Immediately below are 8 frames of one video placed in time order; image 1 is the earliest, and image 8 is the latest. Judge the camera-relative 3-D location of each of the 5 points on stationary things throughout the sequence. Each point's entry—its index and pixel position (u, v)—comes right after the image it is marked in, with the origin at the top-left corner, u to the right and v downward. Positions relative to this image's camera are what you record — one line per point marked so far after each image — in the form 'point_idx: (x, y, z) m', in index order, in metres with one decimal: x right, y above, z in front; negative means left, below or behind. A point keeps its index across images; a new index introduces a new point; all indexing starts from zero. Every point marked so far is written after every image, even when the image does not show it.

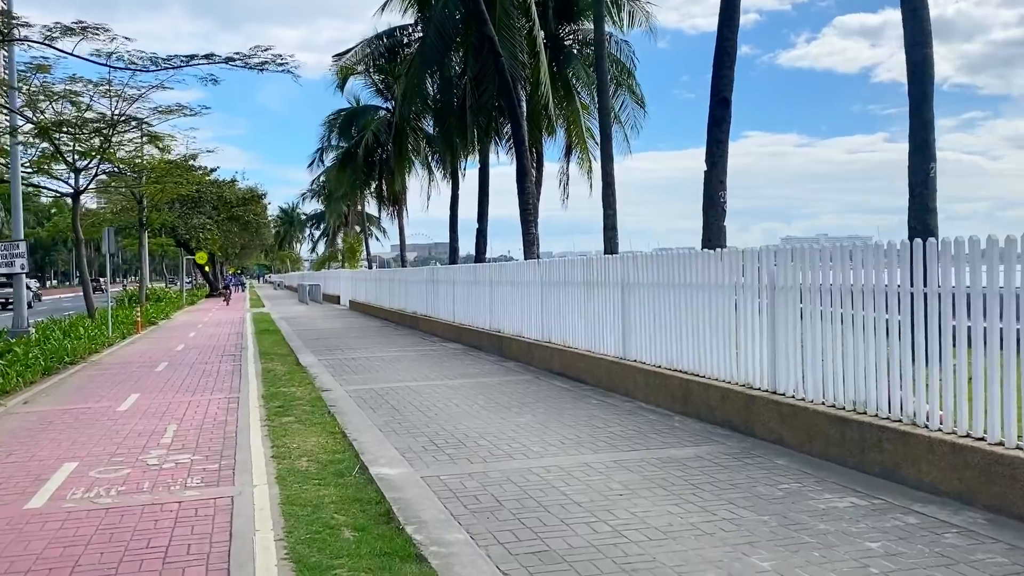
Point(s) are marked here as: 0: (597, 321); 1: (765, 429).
0: (+1.1, -0.4, +11.9) m
1: (+2.1, -1.2, +7.8) m
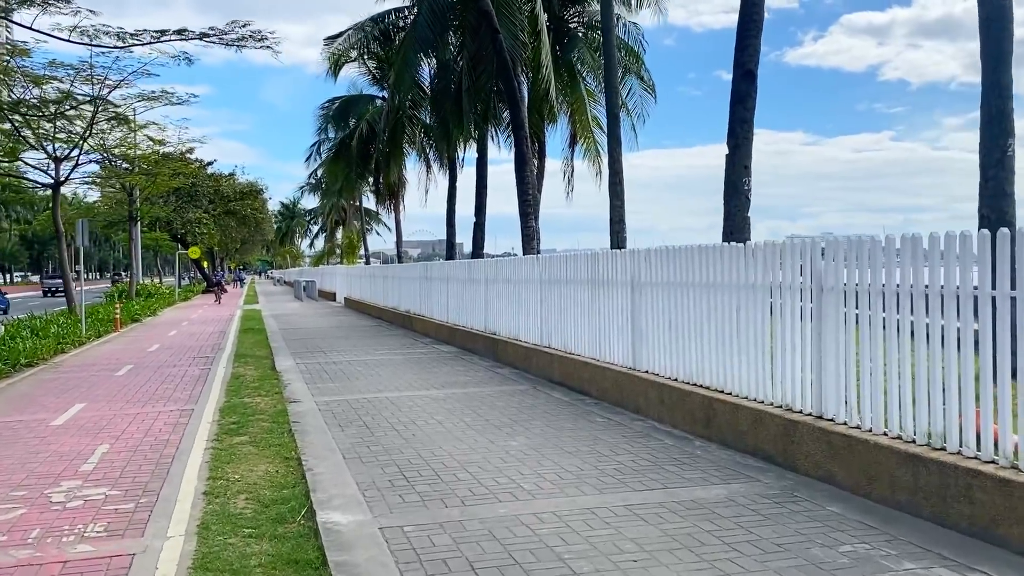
0: (+1.0, -0.4, +10.5) m
1: (+2.1, -1.2, +6.3) m
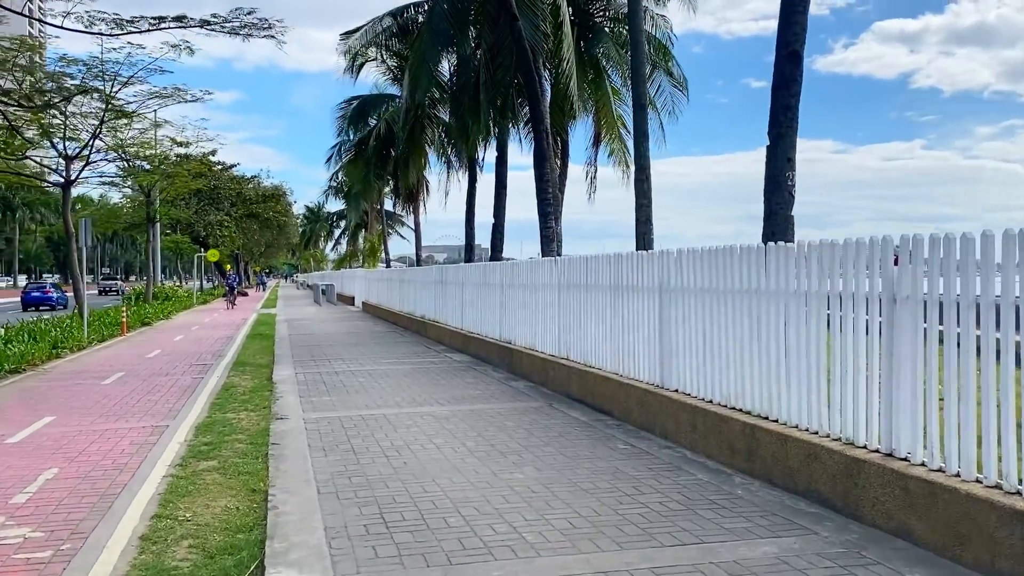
0: (+1.2, -0.5, +9.3) m
1: (+2.1, -1.3, +5.2) m
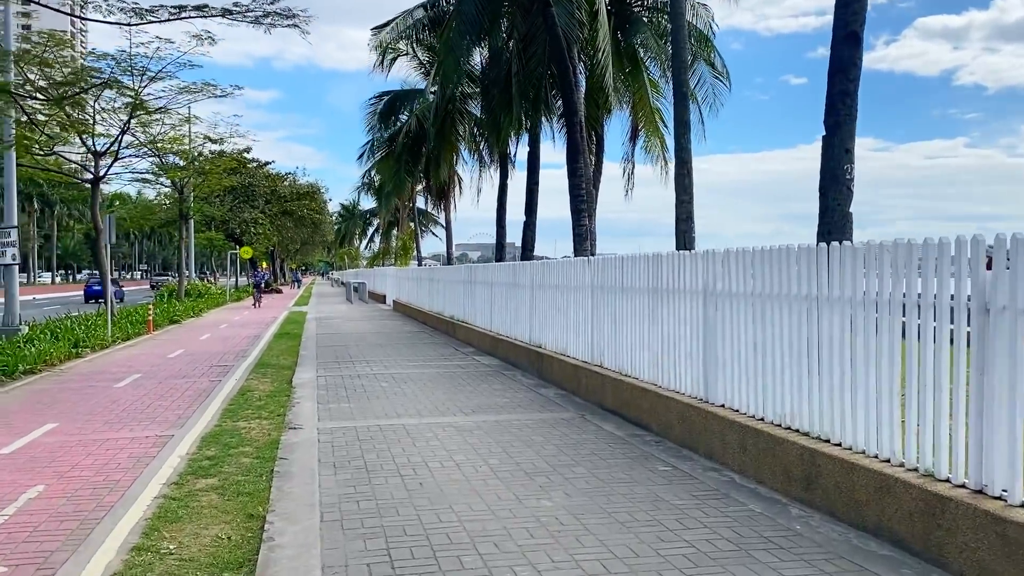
0: (+1.4, -0.5, +8.6) m
1: (+2.2, -1.3, +4.4) m
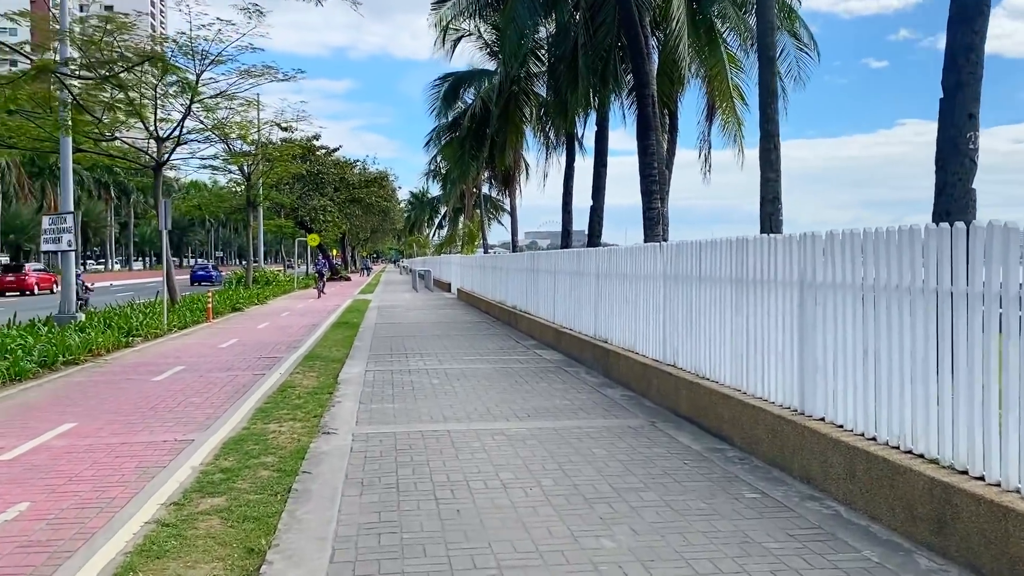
0: (+1.9, -0.4, +7.3) m
1: (+2.3, -1.3, +3.1) m
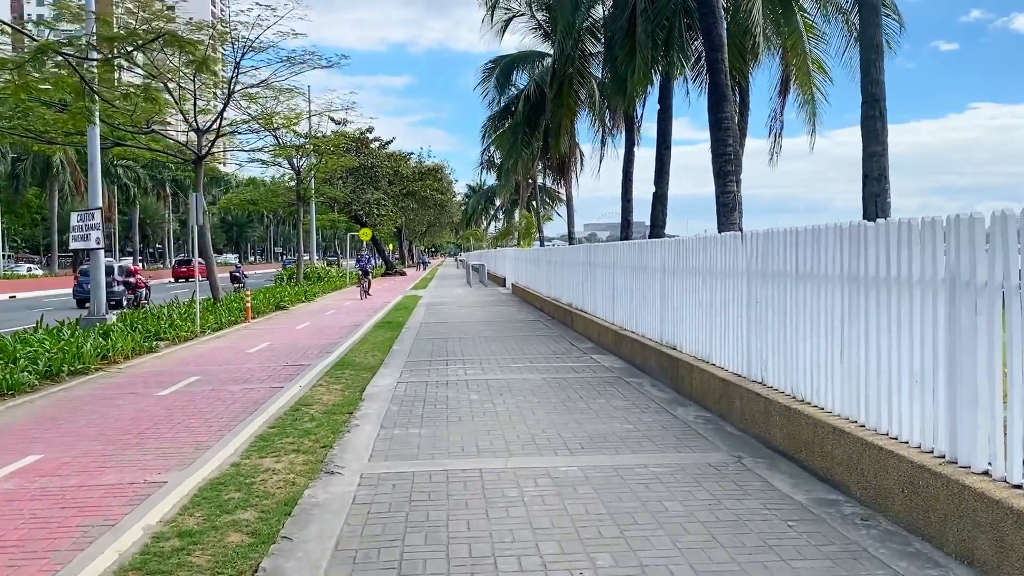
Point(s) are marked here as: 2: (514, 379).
0: (+2.2, -0.4, +5.6) m
1: (+2.3, -1.3, +1.3) m
2: (0.0, -1.1, +10.9) m
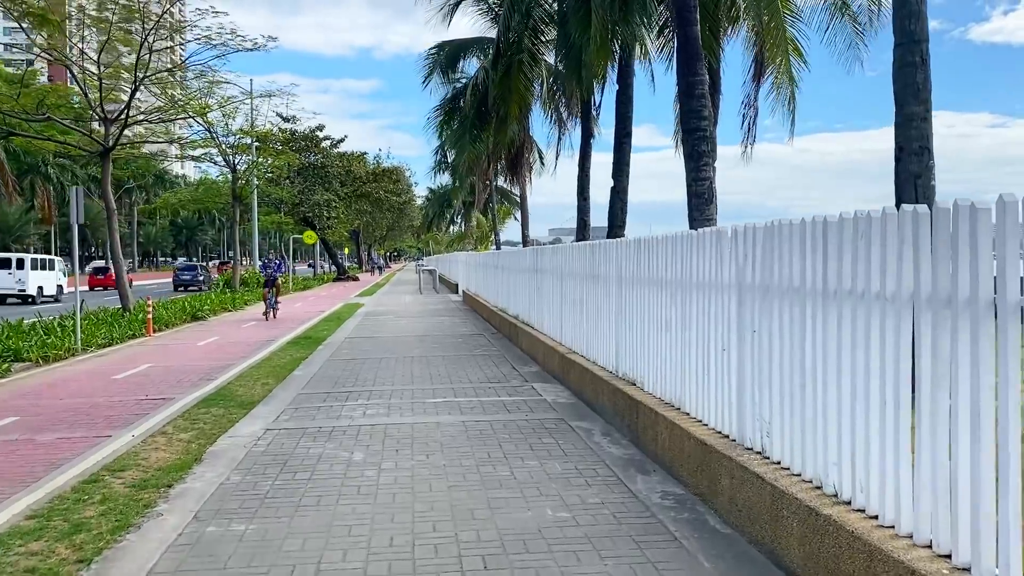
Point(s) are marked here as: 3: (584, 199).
0: (+1.6, -0.5, +3.0) m
1: (+1.9, -1.4, -1.2) m
2: (-0.8, -1.2, +8.3) m
3: (+1.5, +1.8, +18.8) m
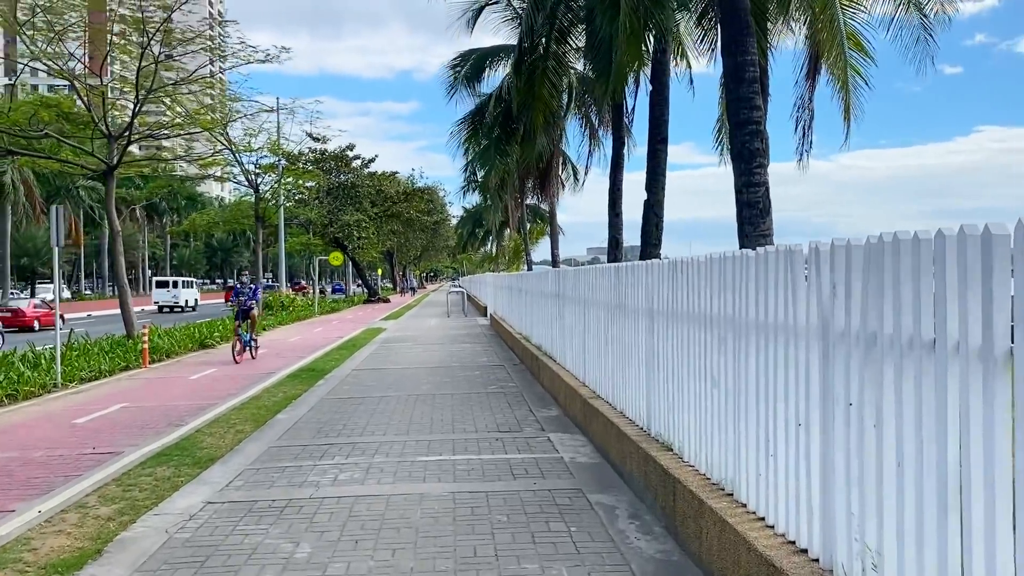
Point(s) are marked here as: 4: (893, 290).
0: (+1.4, -0.7, +1.3) m
1: (+1.5, -1.4, -3.0) m
2: (-0.7, -1.5, +6.6) m
3: (+1.9, +1.3, +17.1) m
4: (+1.3, 0.0, +3.2) m
